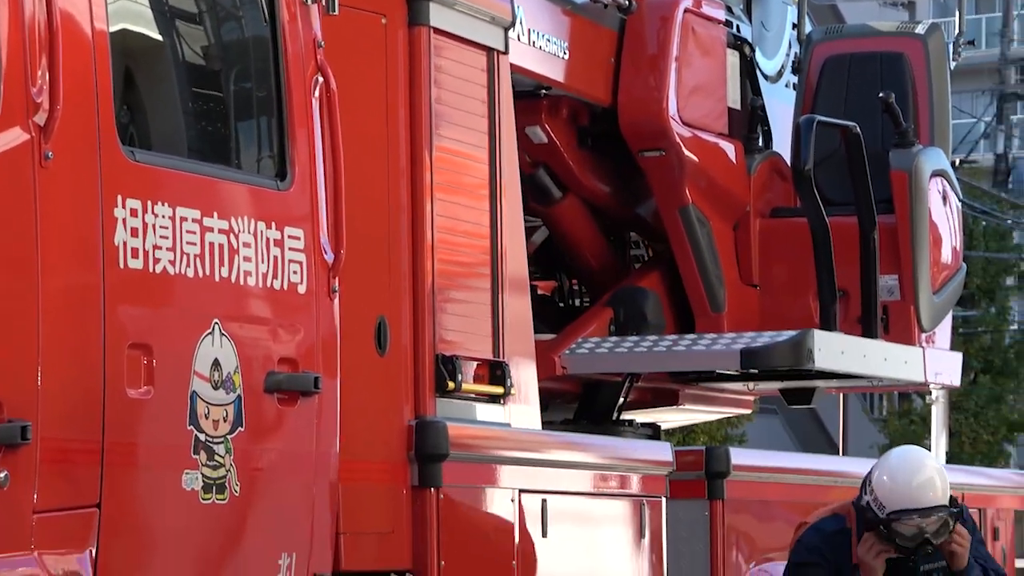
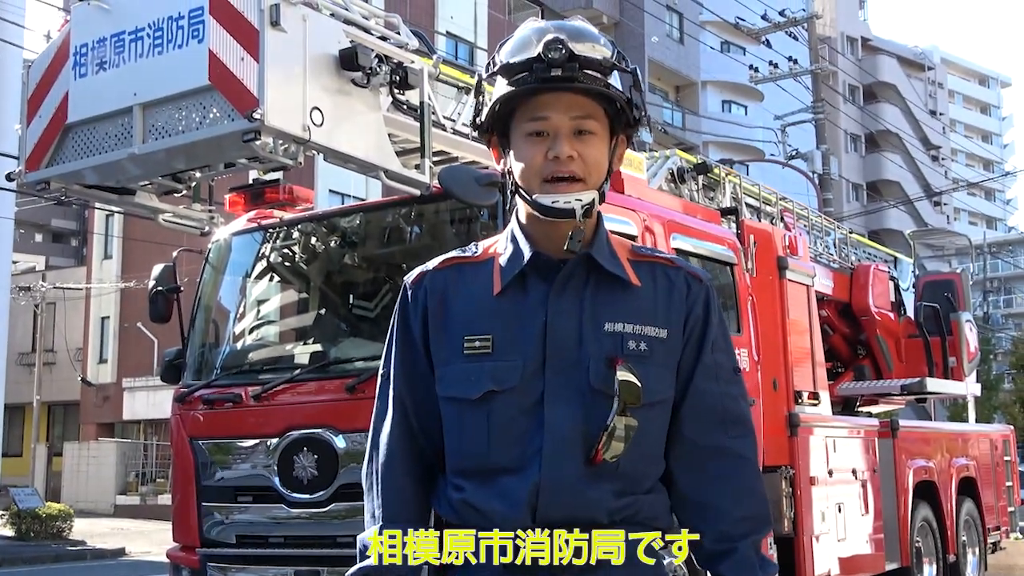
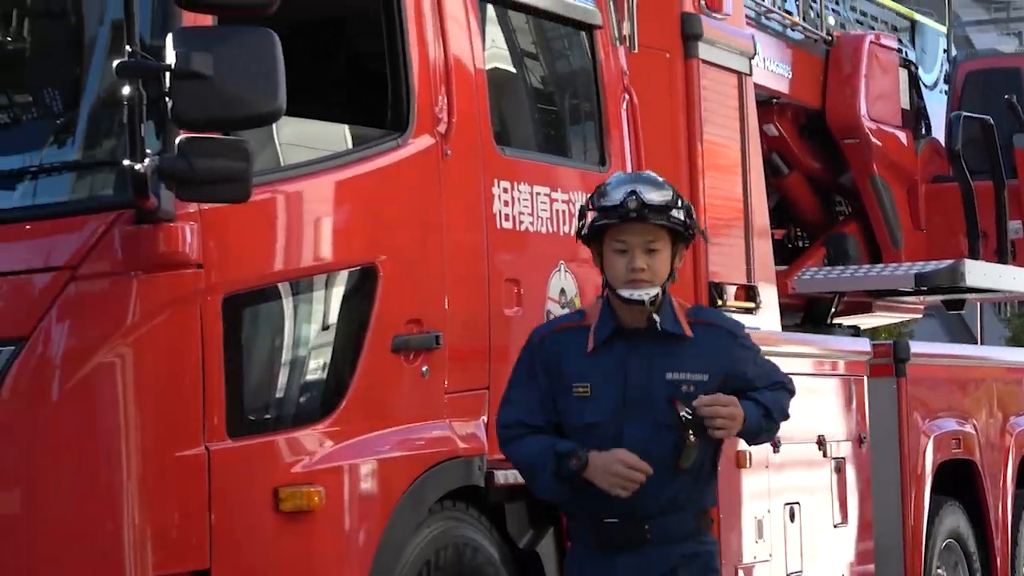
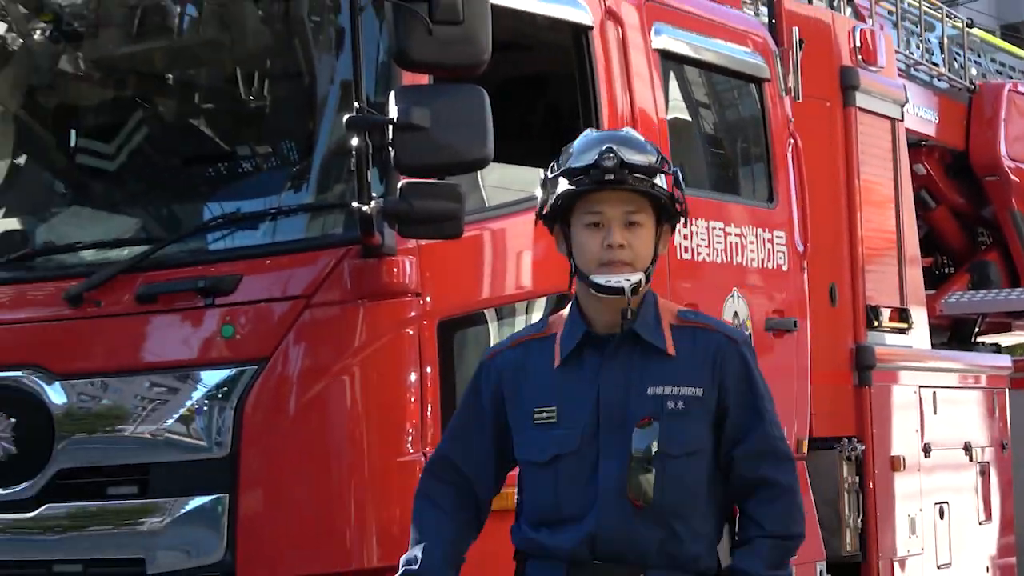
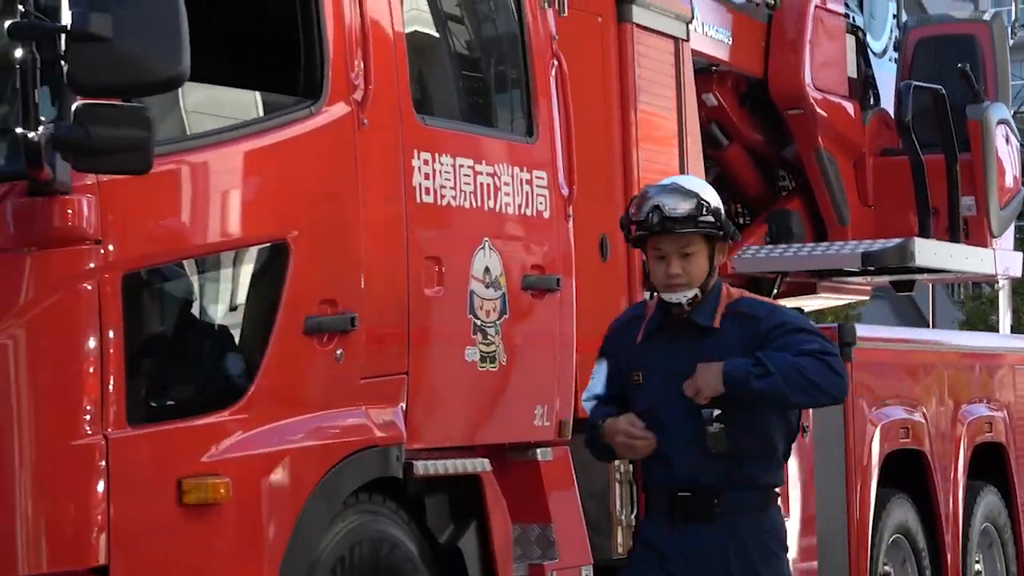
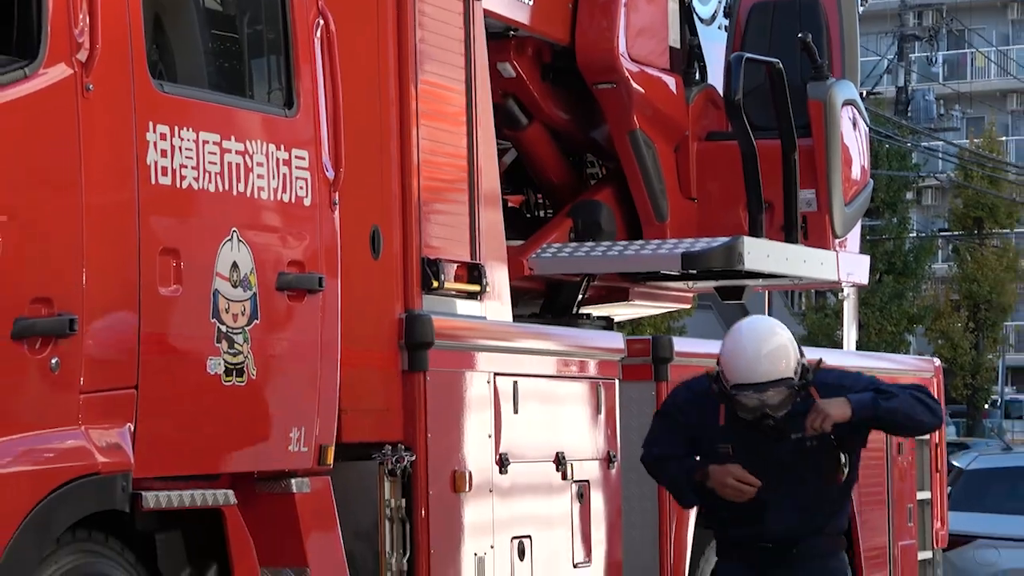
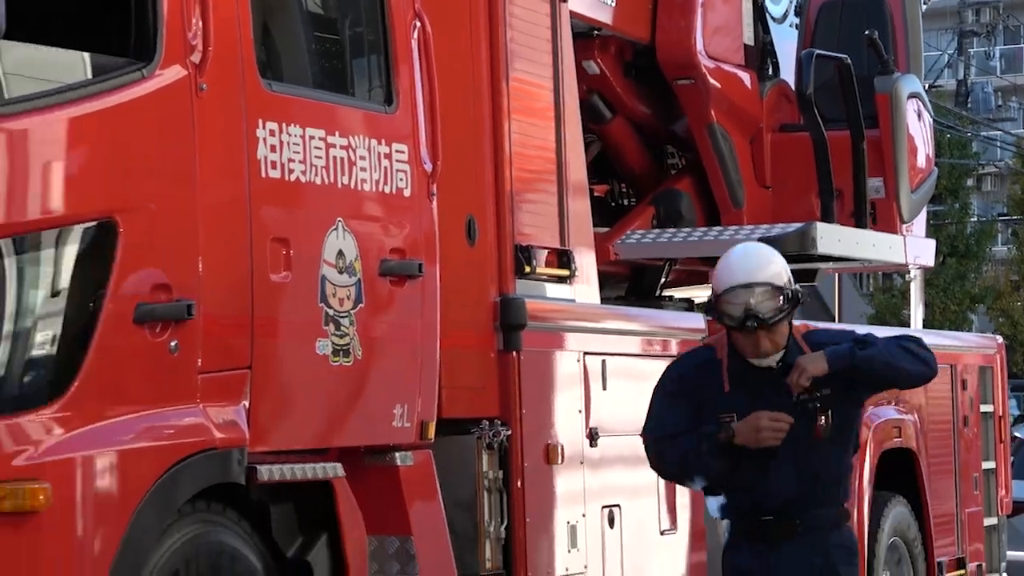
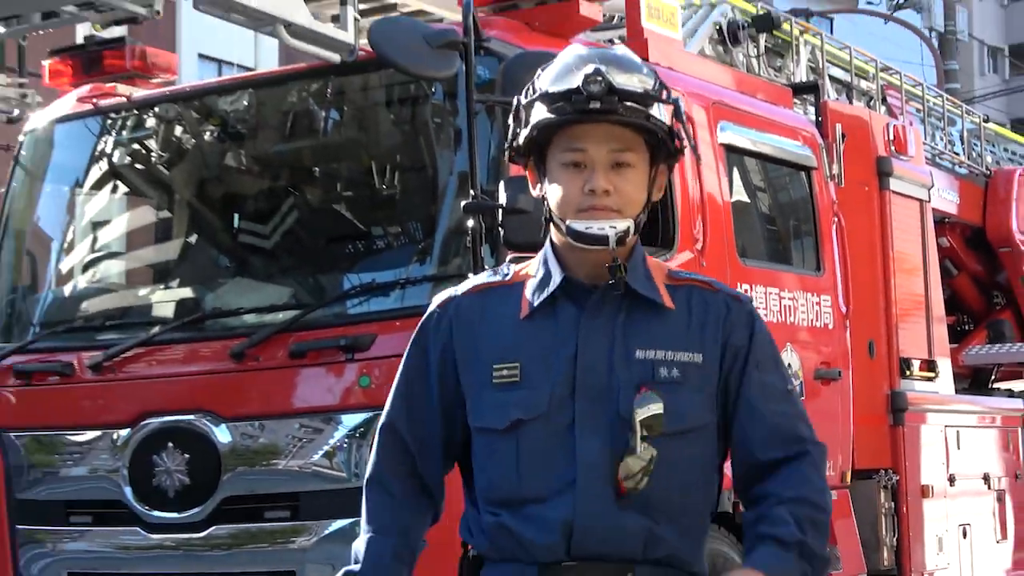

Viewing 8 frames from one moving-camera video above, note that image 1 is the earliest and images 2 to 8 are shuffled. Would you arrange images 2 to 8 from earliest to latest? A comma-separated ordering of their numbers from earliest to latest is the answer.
6, 7, 5, 3, 4, 8, 2
